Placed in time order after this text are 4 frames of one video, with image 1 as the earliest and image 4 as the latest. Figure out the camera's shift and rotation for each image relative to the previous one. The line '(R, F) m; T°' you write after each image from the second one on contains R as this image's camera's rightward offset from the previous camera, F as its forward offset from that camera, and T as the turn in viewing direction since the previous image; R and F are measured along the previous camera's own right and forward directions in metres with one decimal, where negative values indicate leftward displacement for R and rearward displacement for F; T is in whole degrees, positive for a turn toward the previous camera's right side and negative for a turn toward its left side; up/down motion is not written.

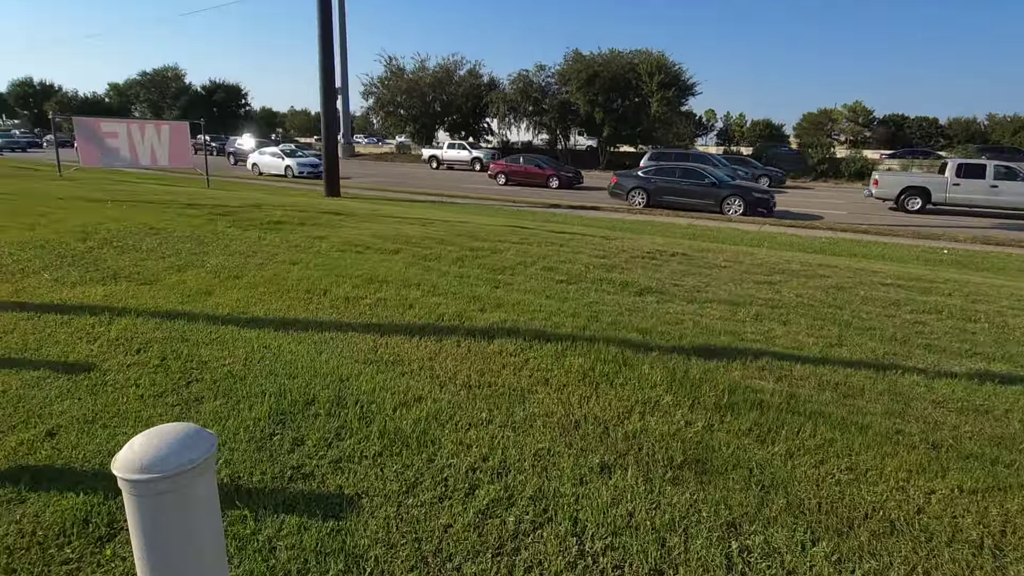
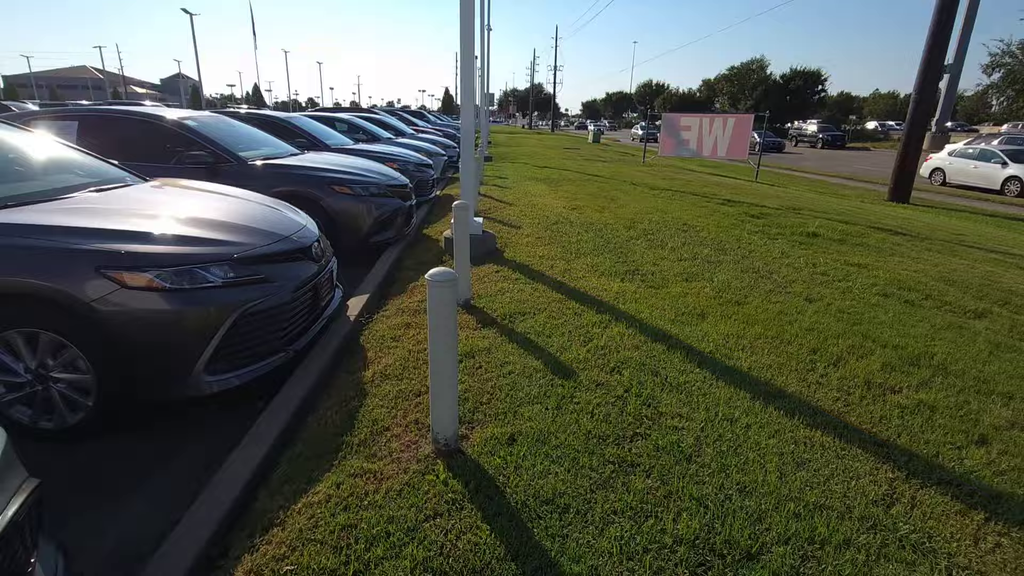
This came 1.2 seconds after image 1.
(-0.3, +0.7) m; -53°
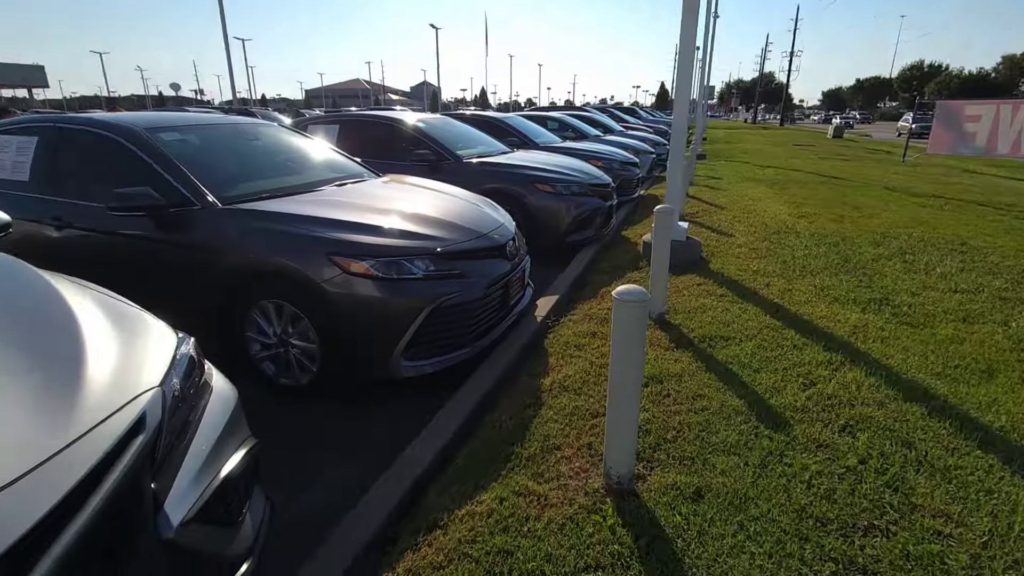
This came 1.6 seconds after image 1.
(0.0, +0.2) m; -21°
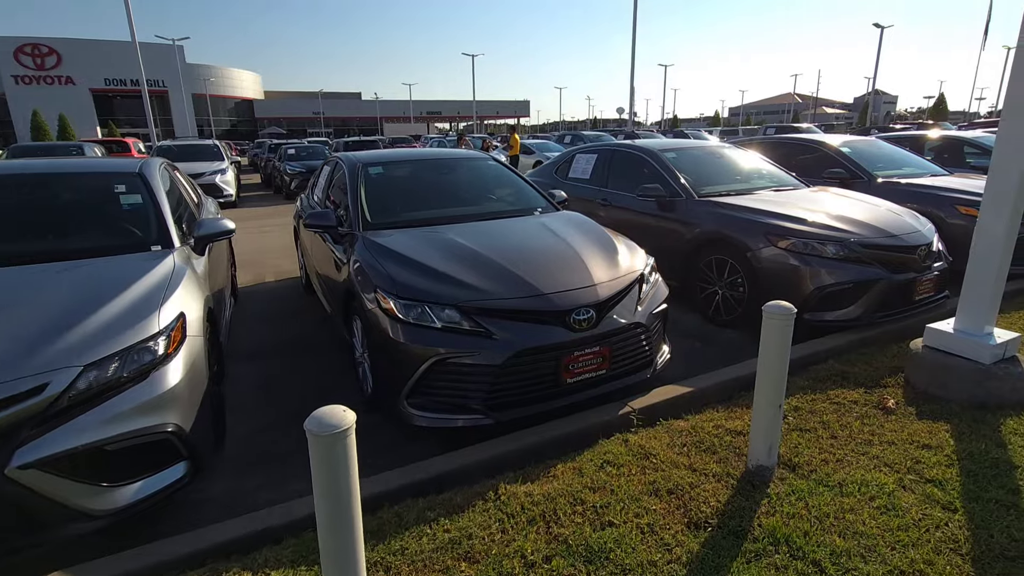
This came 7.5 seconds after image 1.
(+1.6, +1.1) m; -41°
